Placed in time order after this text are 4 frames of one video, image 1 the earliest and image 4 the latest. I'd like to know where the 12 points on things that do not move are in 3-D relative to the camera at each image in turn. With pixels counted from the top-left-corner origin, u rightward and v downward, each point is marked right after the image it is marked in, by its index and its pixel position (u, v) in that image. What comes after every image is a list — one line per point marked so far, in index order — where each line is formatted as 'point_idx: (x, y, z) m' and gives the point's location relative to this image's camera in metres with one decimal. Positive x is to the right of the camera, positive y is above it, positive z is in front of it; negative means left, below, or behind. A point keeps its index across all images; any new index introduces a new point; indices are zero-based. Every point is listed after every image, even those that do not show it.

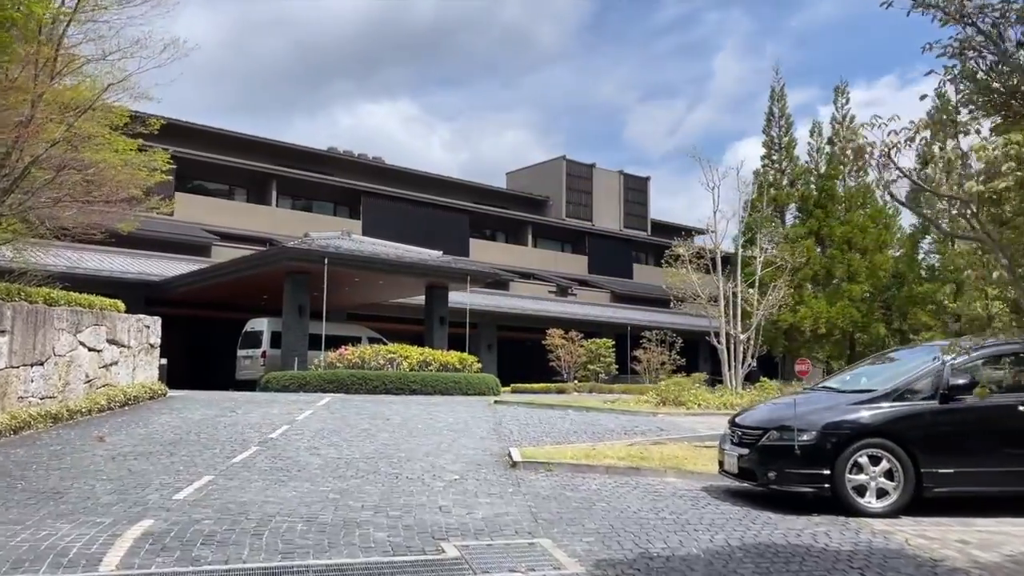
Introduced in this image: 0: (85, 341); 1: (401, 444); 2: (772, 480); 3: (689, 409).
0: (-6.9, -0.9, +13.5) m
1: (-1.5, -2.1, +11.2) m
2: (+2.4, -1.8, +7.6) m
3: (+3.4, -2.3, +16.0) m
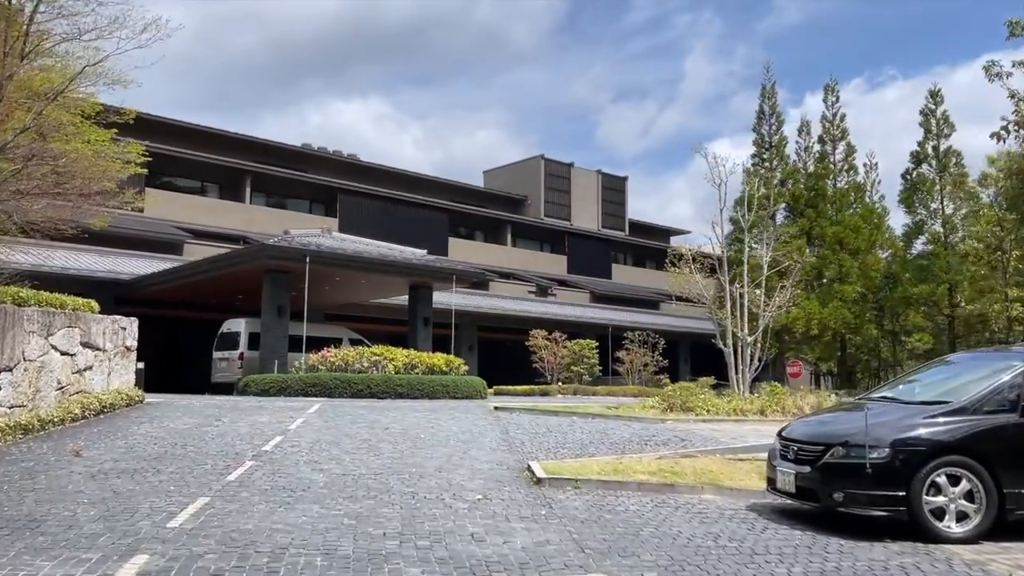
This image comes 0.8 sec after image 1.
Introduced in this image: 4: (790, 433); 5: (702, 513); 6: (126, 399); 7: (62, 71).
0: (-6.8, -0.8, +12.5) m
1: (-1.3, -2.1, +10.3) m
2: (+2.7, -1.8, +6.9) m
3: (+3.4, -2.3, +15.4) m
4: (+2.6, -1.4, +7.8) m
5: (+1.8, -2.1, +7.8) m
6: (-6.5, -1.9, +14.1) m
7: (-8.1, +3.9, +15.0) m
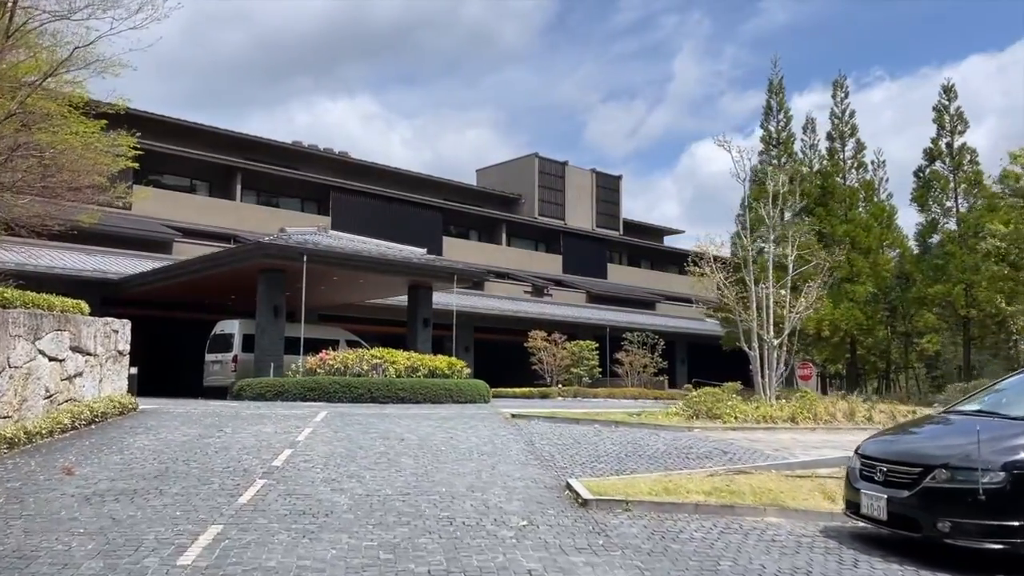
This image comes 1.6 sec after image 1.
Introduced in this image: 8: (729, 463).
0: (-6.4, -0.8, +11.5) m
1: (-0.9, -2.1, +9.4) m
2: (+3.2, -1.8, +6.1) m
3: (+3.7, -2.3, +14.5) m
4: (+3.0, -1.4, +7.0) m
5: (+2.2, -2.1, +7.0) m
6: (-6.2, -1.9, +13.1) m
7: (-7.7, +3.9, +14.0) m
8: (+2.6, -2.1, +9.9) m
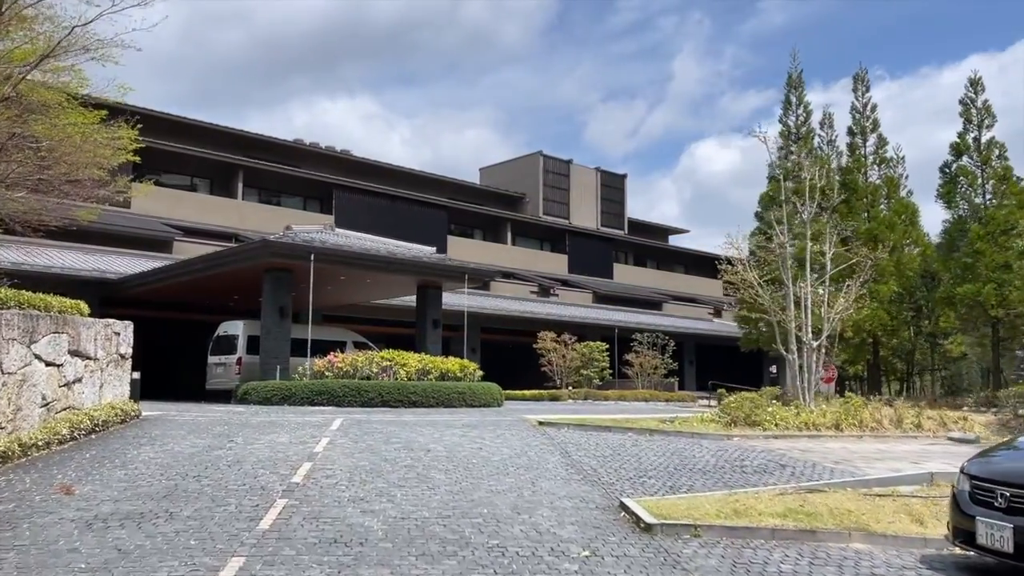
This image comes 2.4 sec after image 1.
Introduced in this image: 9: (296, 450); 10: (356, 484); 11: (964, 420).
0: (-6.0, -0.8, +10.6) m
1: (-0.4, -2.1, +8.5) m
2: (+3.6, -1.8, +5.2) m
3: (+4.2, -2.3, +13.7) m
4: (+3.5, -1.4, +6.1) m
5: (+2.7, -2.1, +6.1) m
6: (-5.7, -1.9, +12.2) m
7: (-7.3, +3.9, +13.1) m
8: (+3.0, -2.1, +9.0) m
9: (-2.8, -2.1, +10.7) m
10: (-1.6, -2.0, +8.7) m
11: (+7.9, -2.3, +14.7) m
